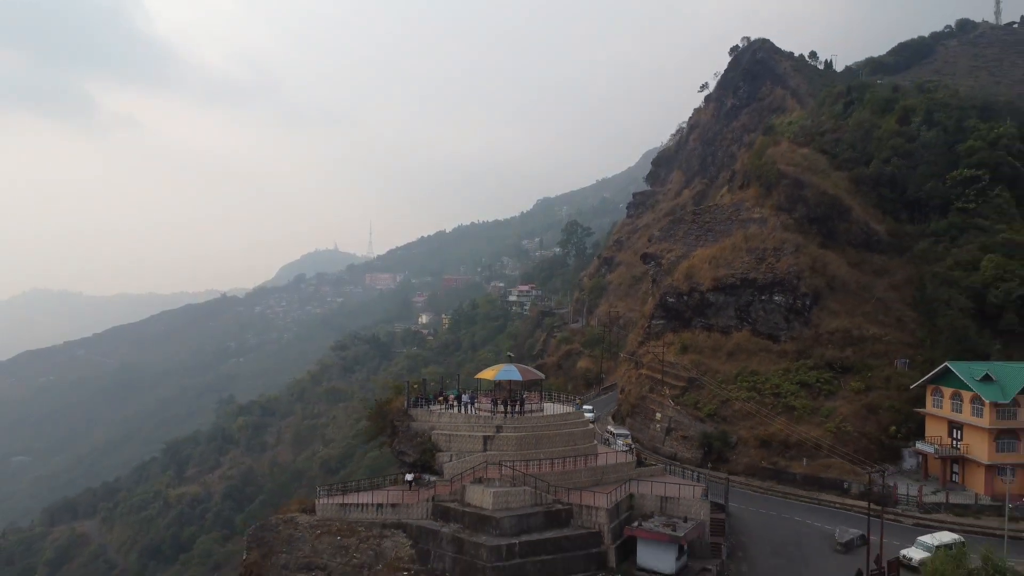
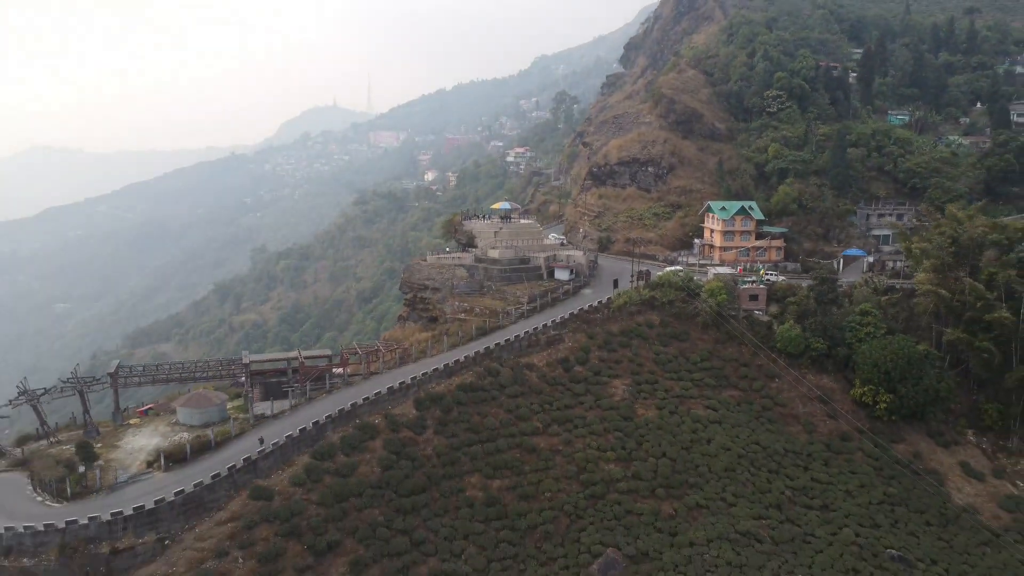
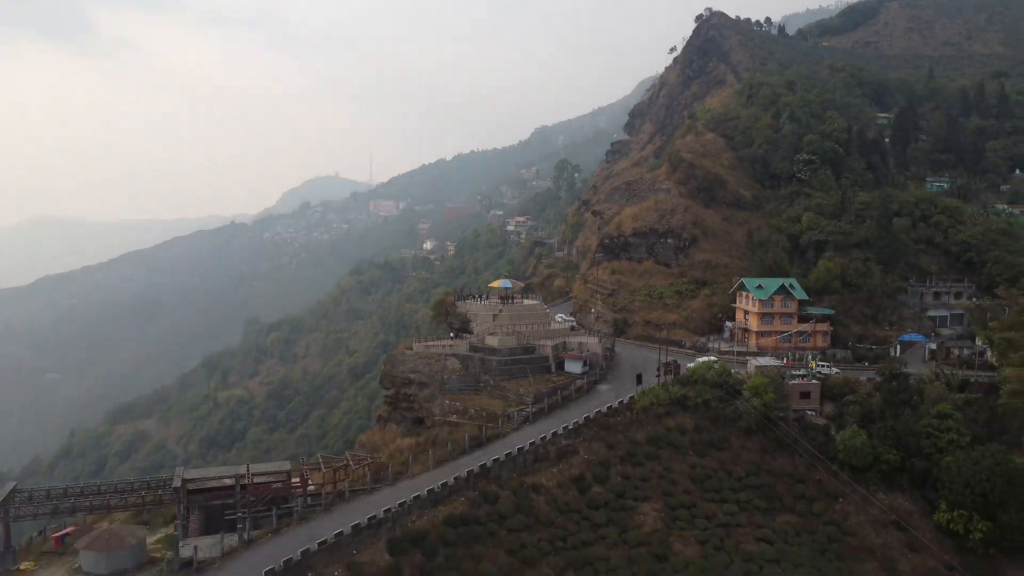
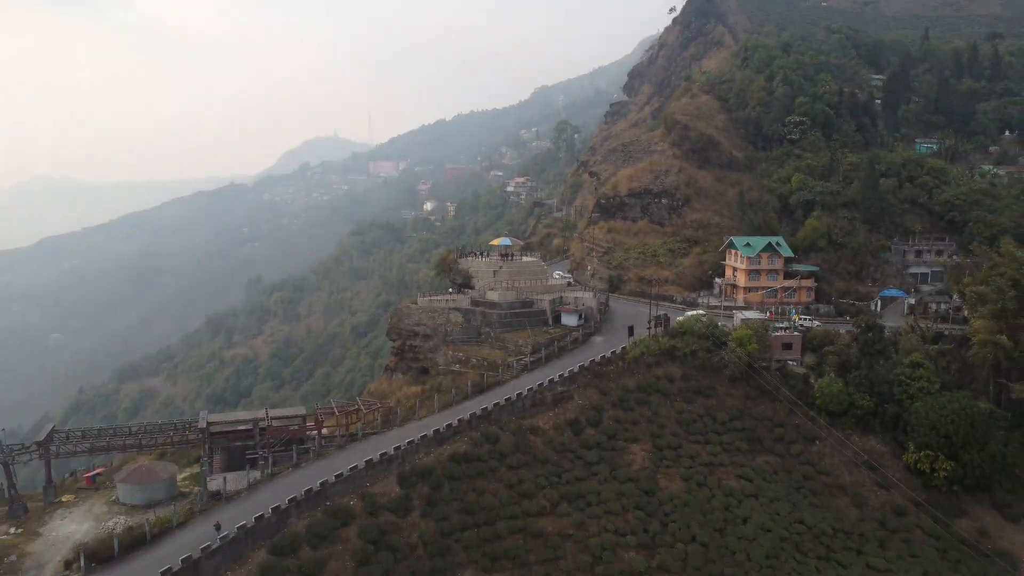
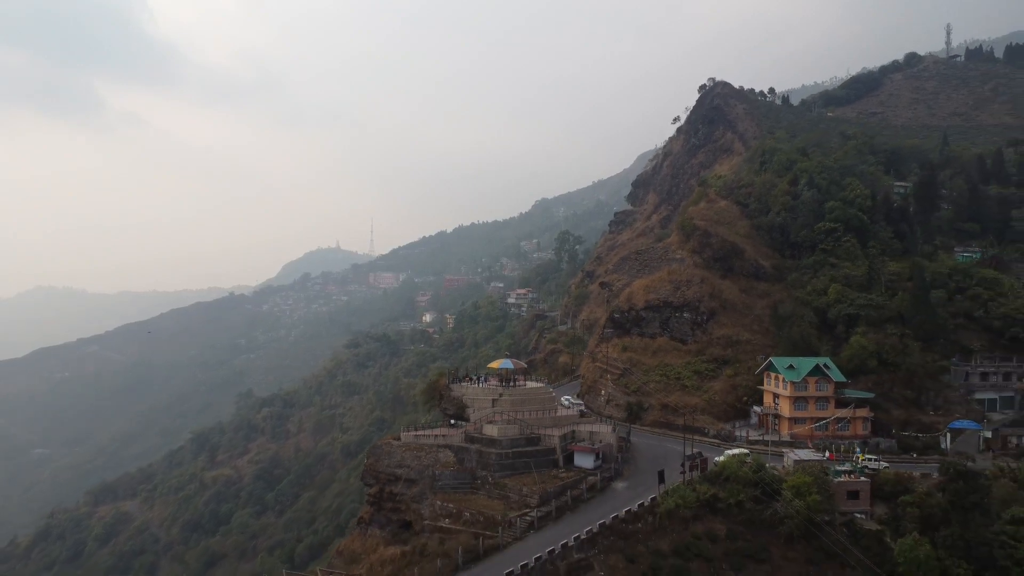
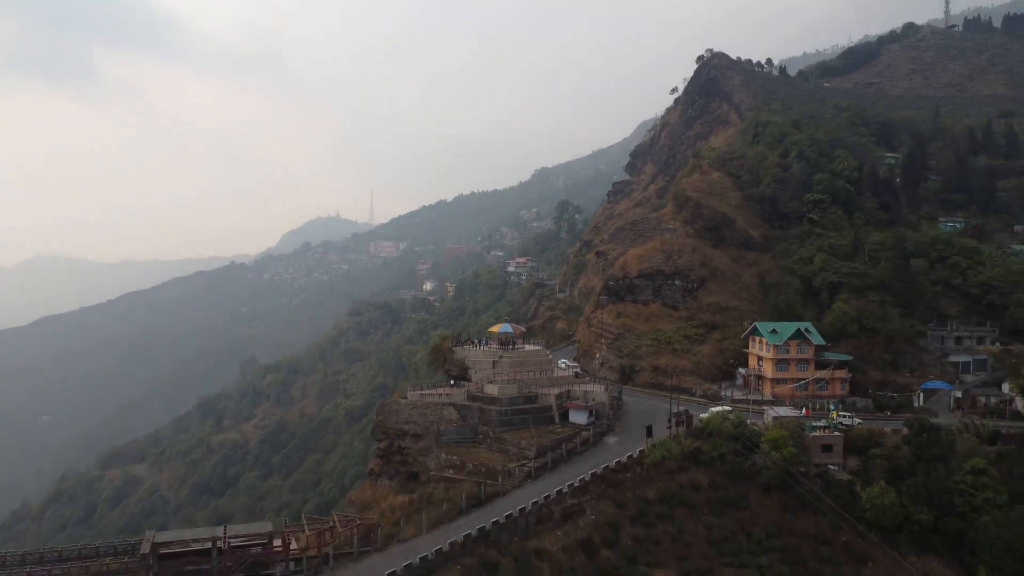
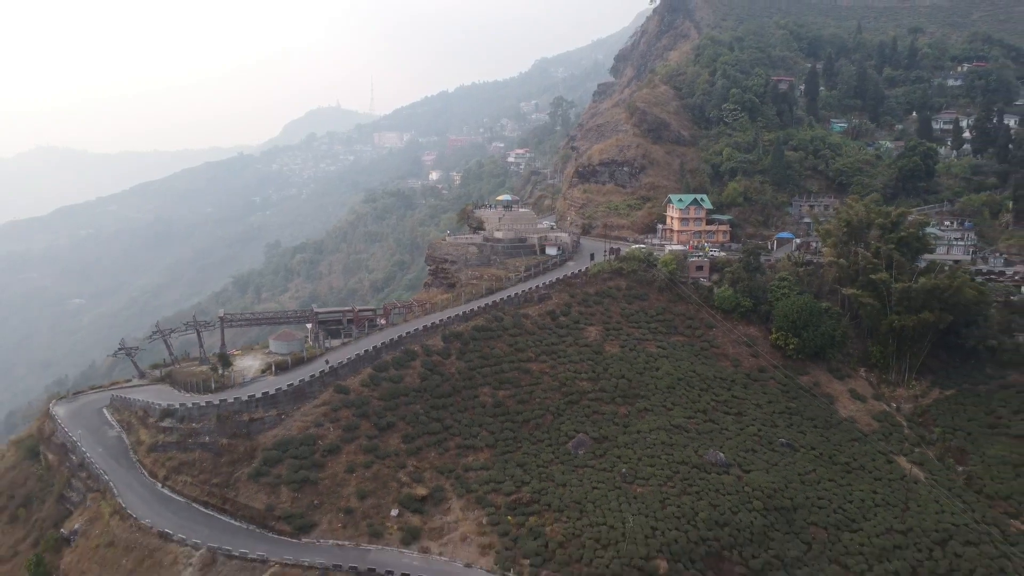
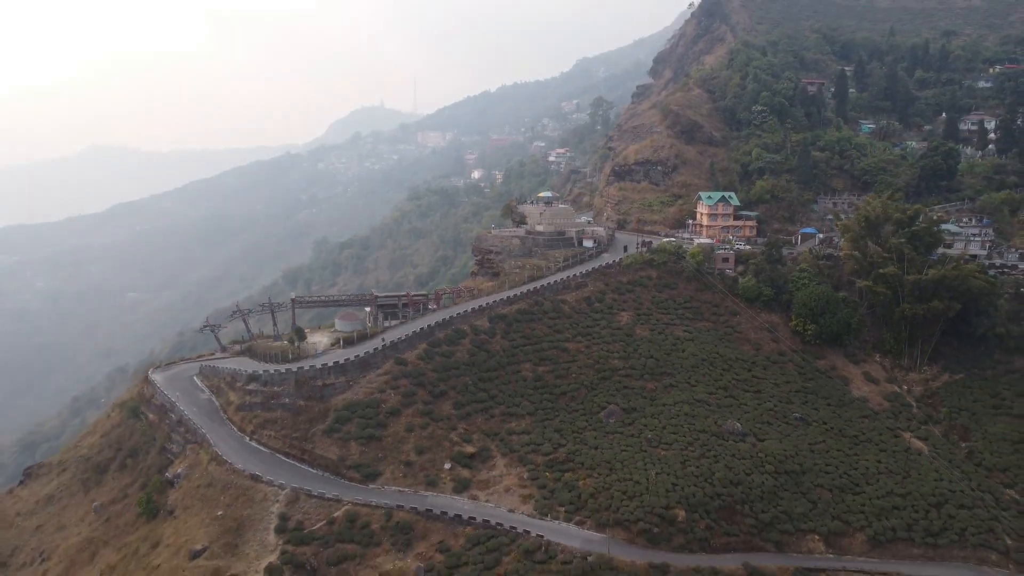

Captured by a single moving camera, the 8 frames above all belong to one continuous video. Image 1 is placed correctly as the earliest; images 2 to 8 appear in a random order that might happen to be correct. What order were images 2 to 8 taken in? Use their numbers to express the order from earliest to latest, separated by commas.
5, 6, 3, 4, 2, 7, 8
